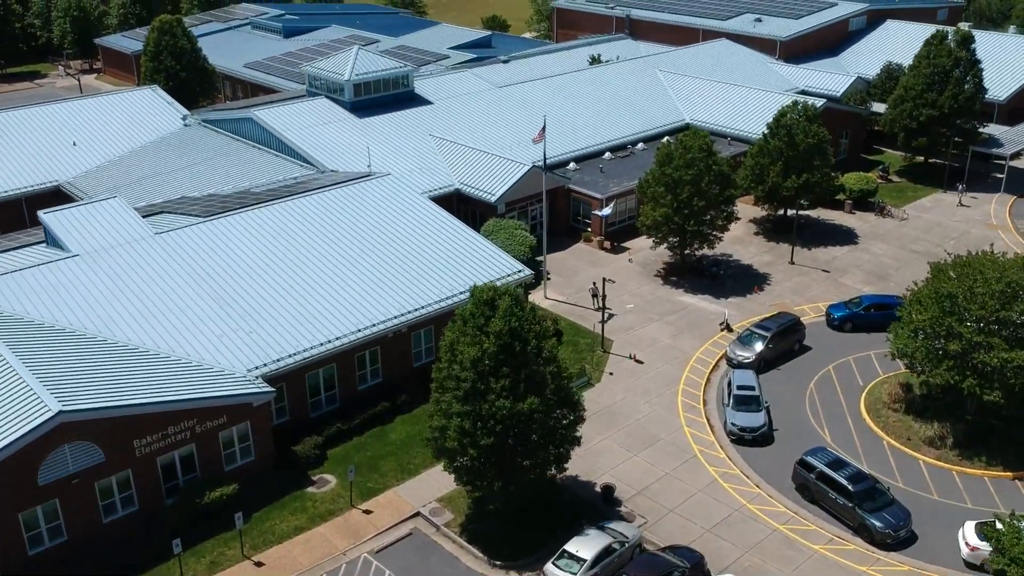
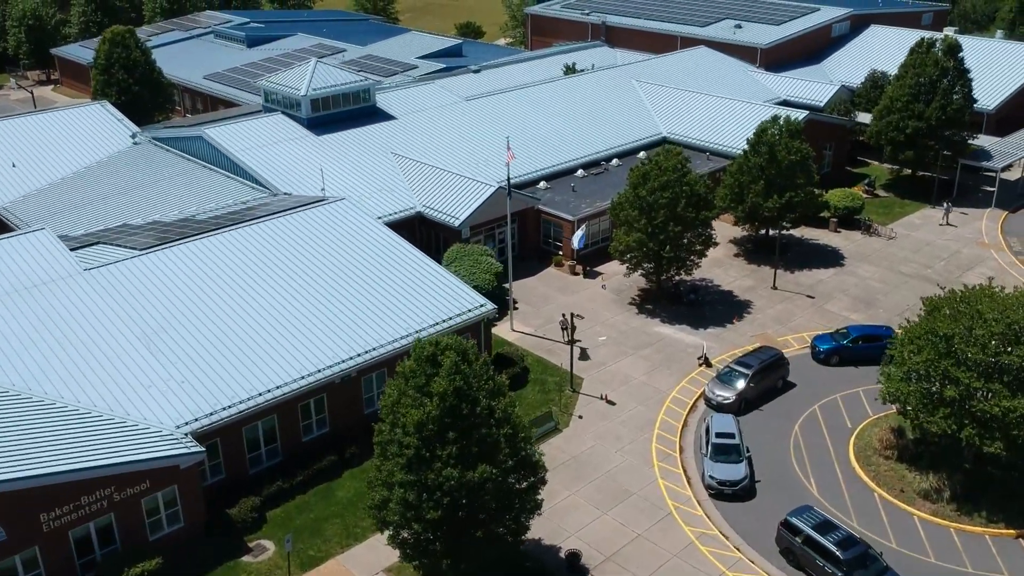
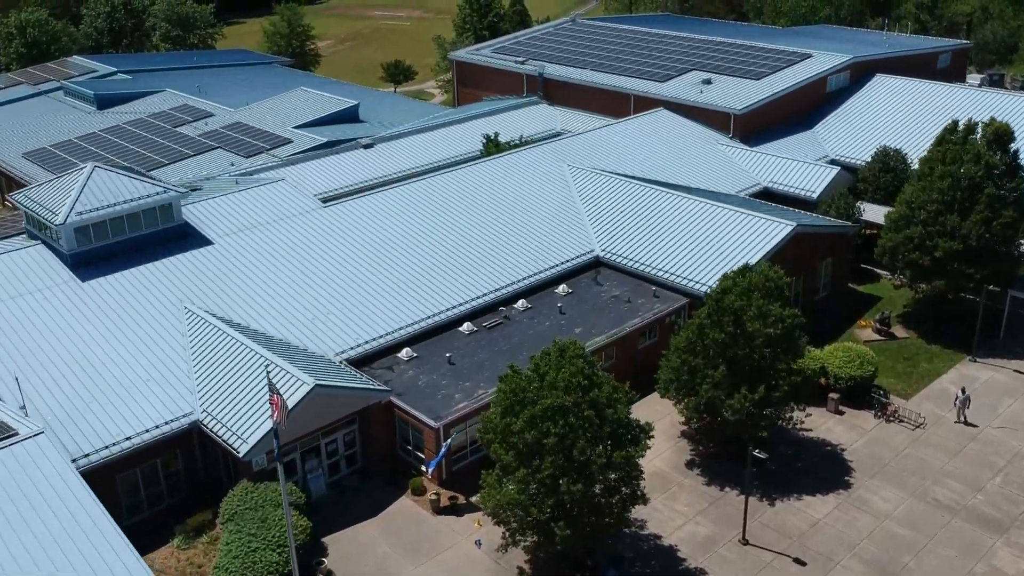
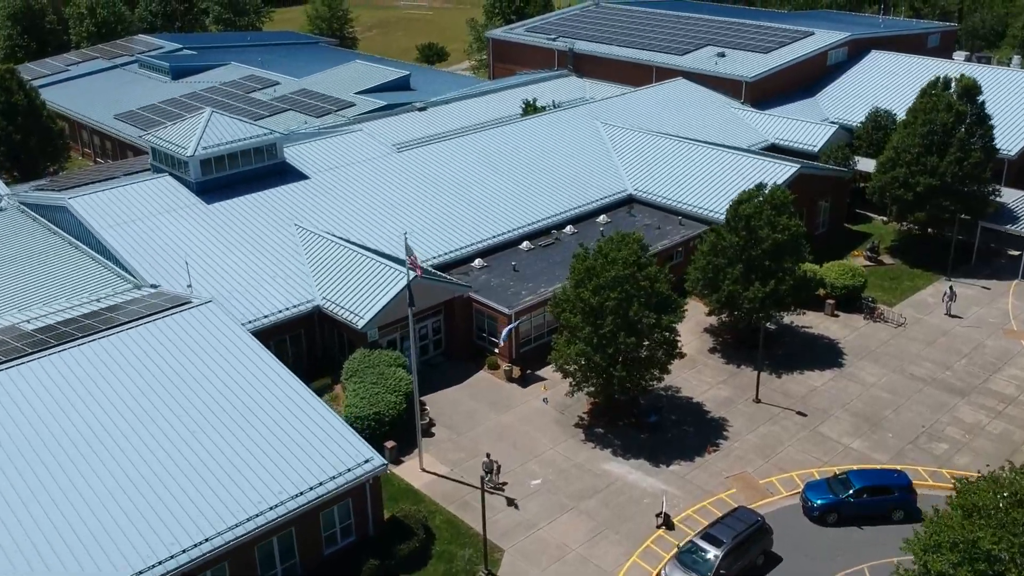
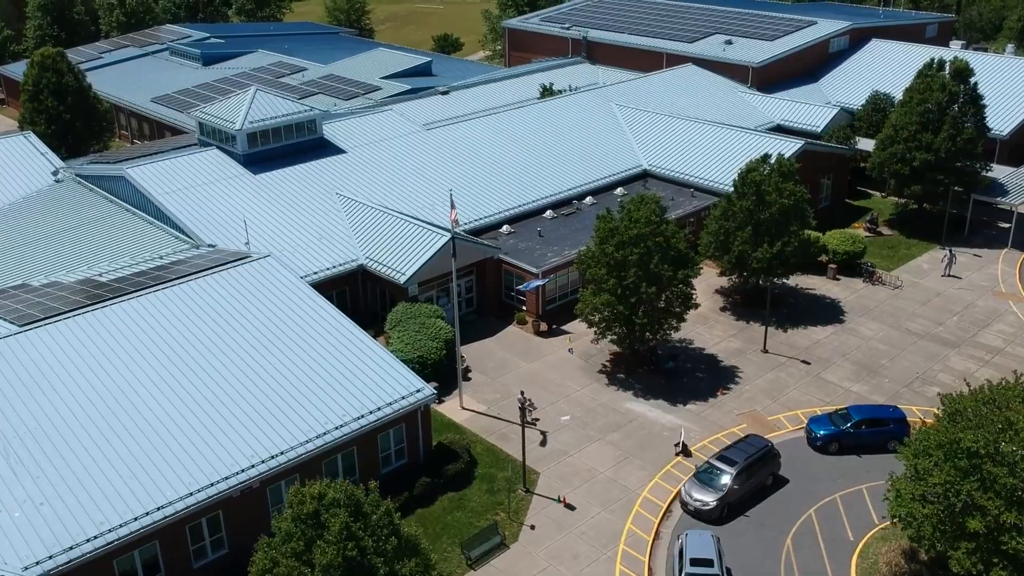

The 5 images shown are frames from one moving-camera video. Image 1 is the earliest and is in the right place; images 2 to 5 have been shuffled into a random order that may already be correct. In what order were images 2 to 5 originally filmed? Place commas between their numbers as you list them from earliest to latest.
2, 5, 4, 3
